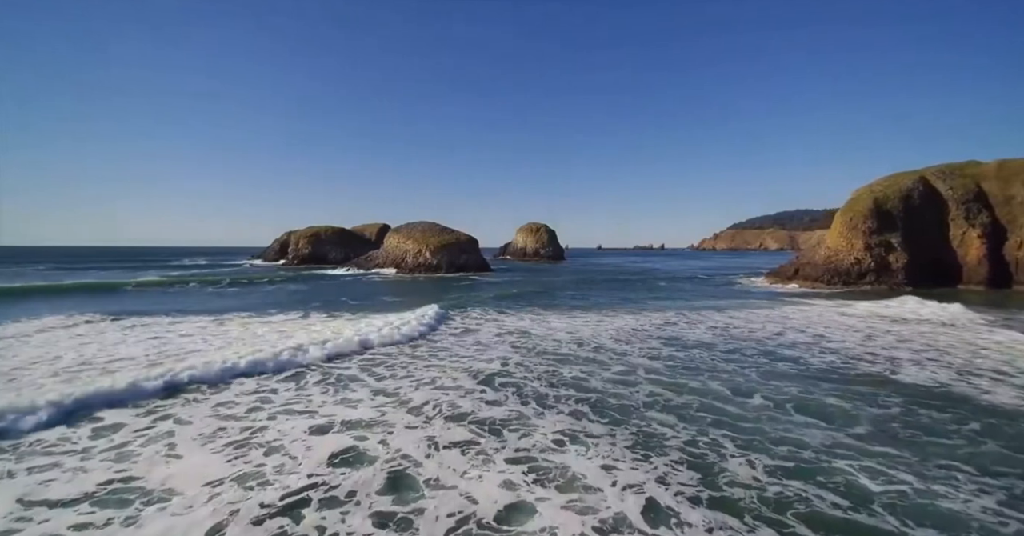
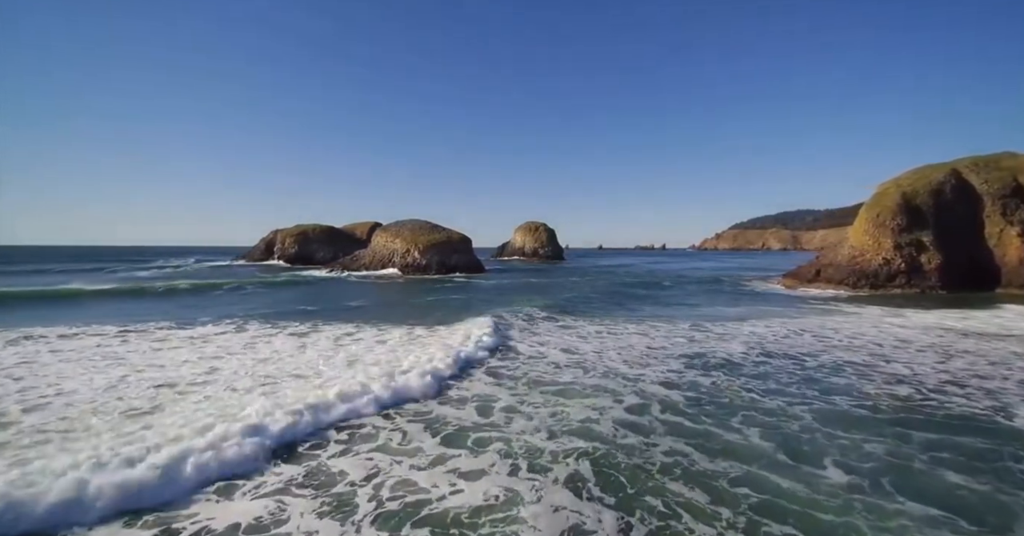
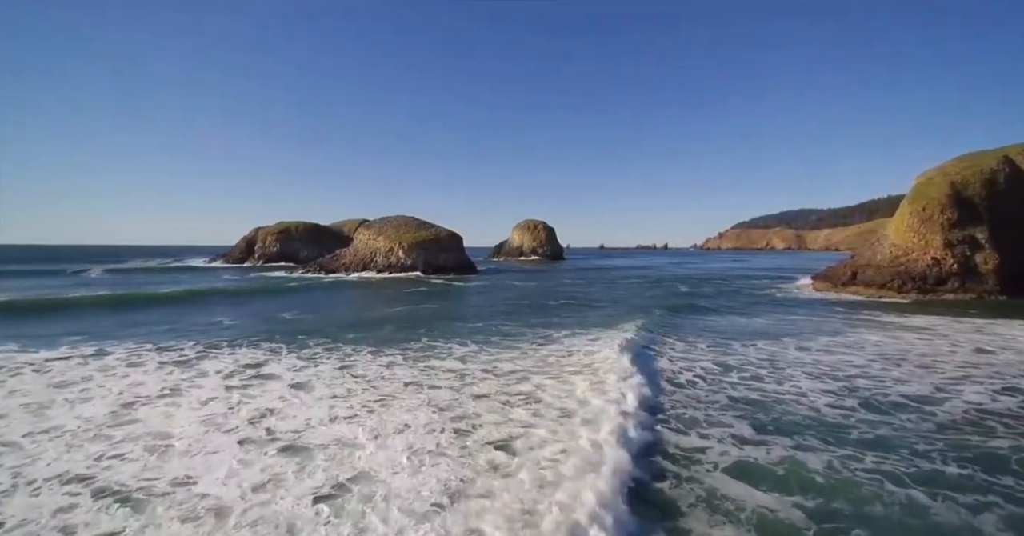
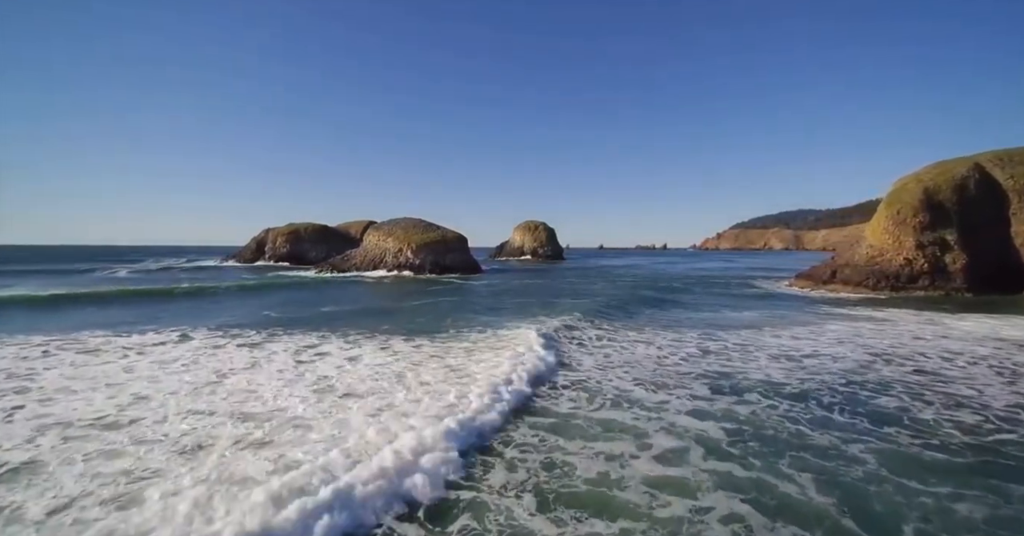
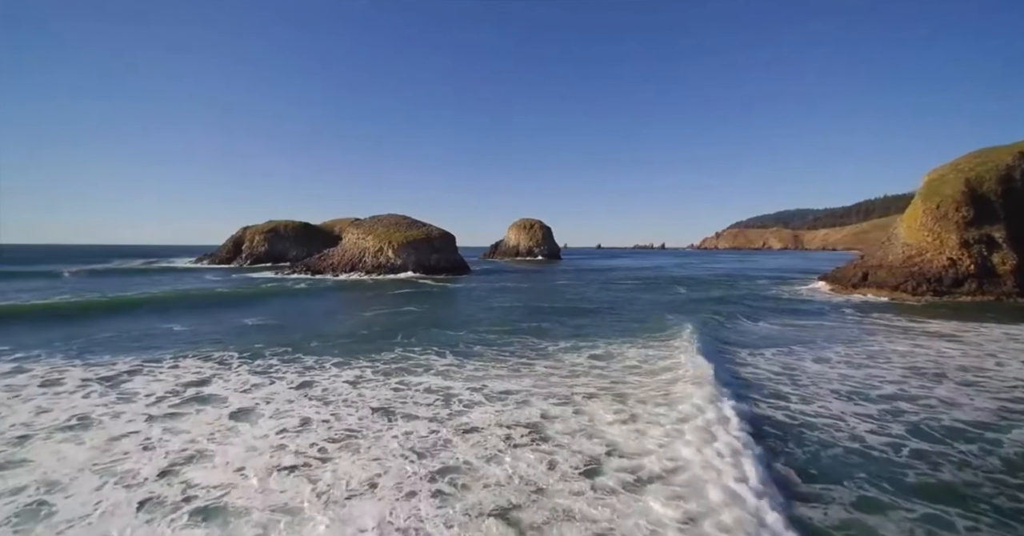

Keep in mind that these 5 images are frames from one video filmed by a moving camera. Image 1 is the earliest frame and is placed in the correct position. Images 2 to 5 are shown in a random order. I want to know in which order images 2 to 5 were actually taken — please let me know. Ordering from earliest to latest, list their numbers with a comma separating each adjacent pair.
2, 4, 3, 5
